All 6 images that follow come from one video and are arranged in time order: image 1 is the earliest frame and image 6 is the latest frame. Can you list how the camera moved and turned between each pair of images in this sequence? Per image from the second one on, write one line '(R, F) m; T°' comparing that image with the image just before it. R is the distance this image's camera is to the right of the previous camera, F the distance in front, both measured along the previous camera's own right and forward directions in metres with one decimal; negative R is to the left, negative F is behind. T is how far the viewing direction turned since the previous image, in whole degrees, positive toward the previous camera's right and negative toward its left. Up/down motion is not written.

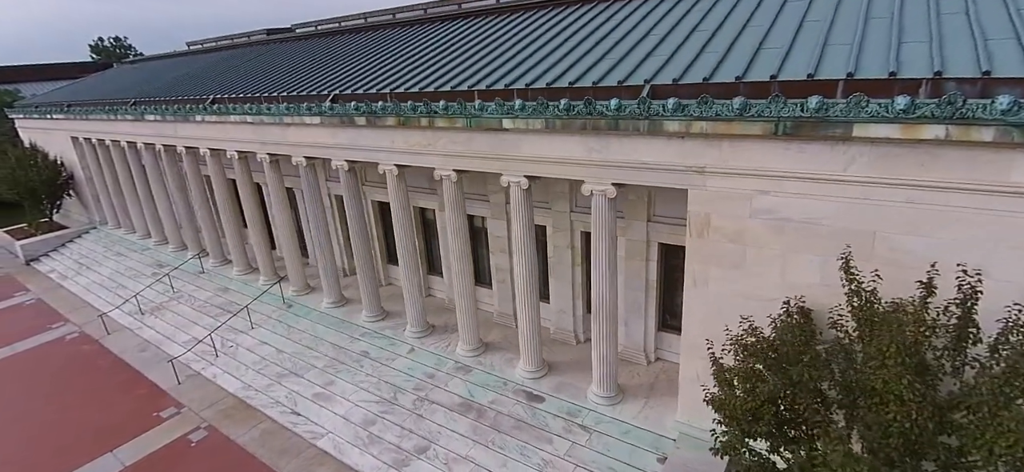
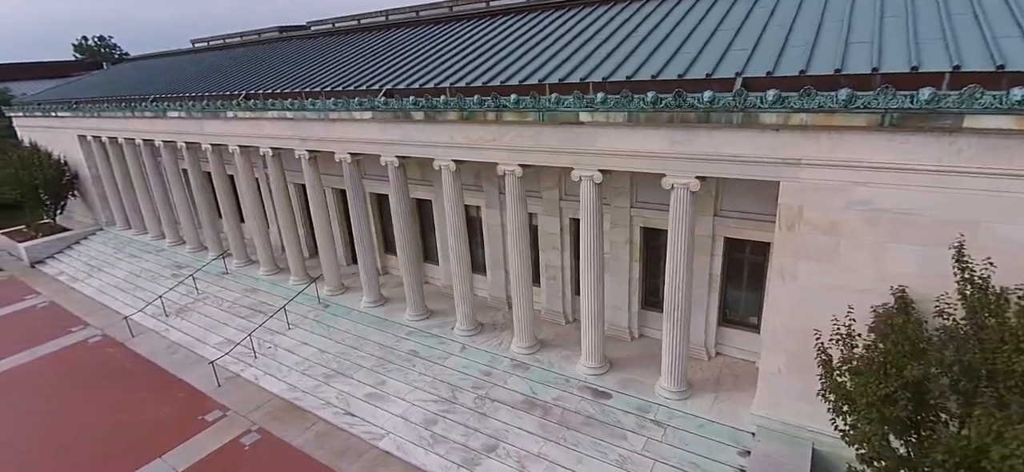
(-2.1, +0.1) m; +2°
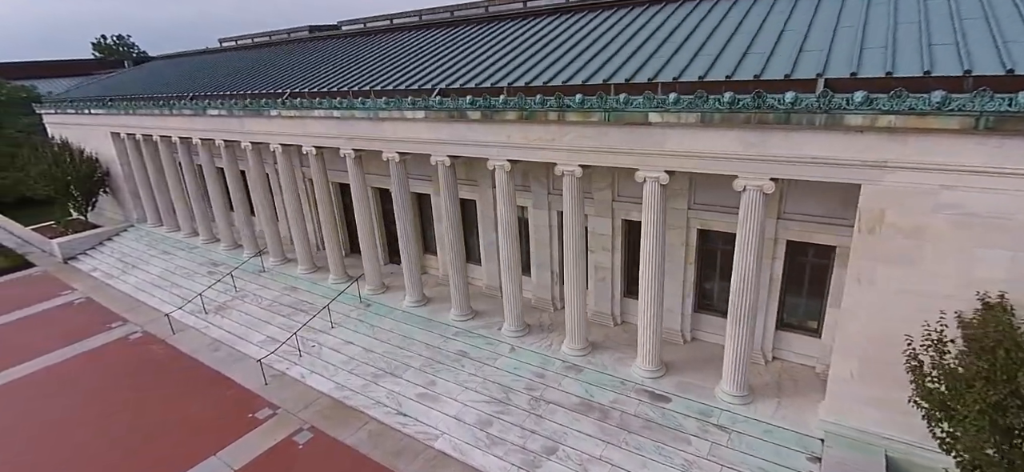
(-1.4, +0.1) m; -1°
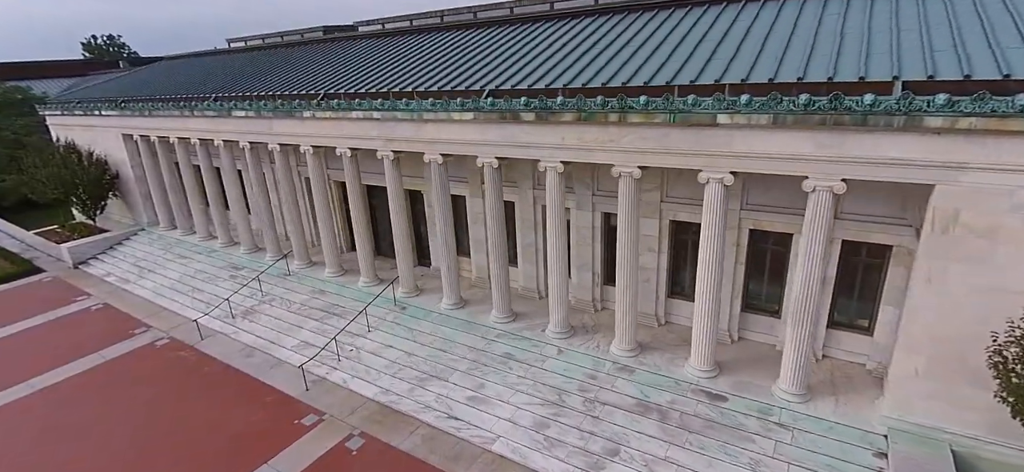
(-1.8, +0.1) m; +1°
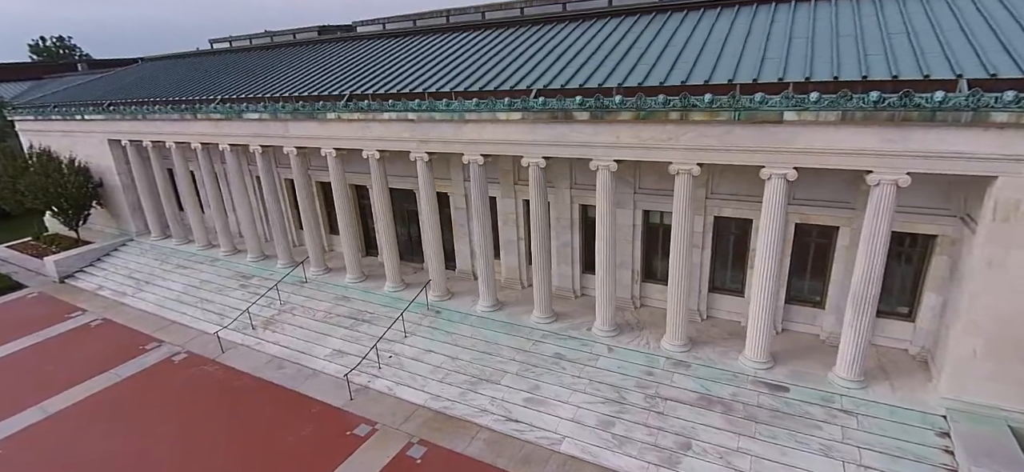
(-2.5, +0.1) m; +4°
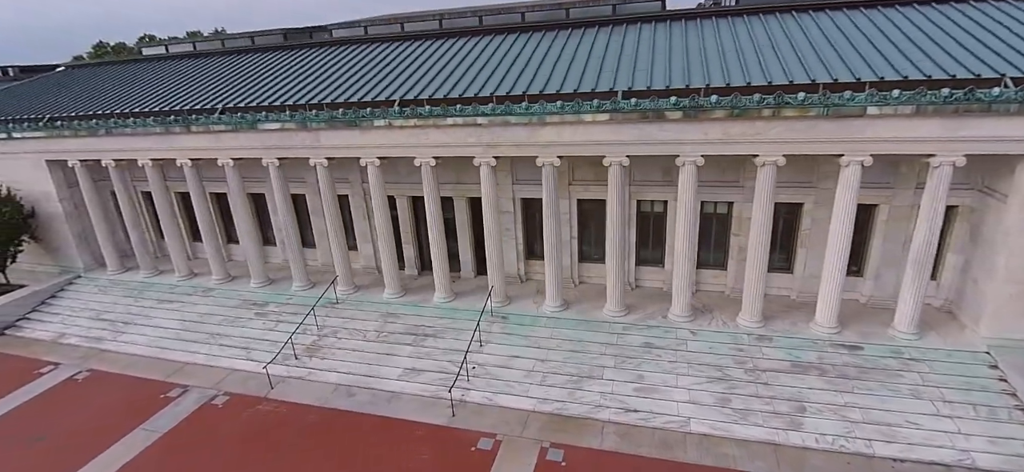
(-5.9, +0.5) m; +12°
